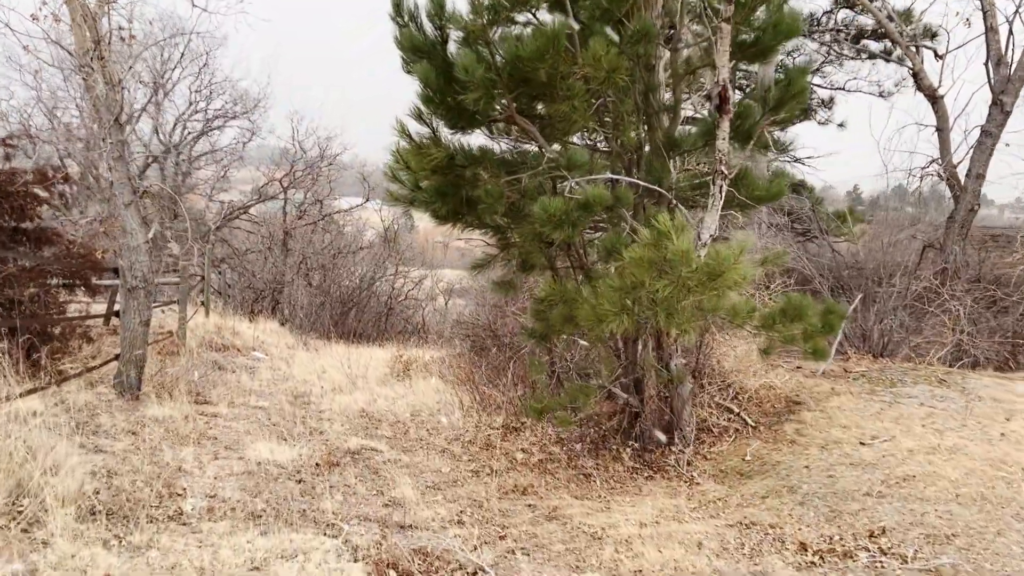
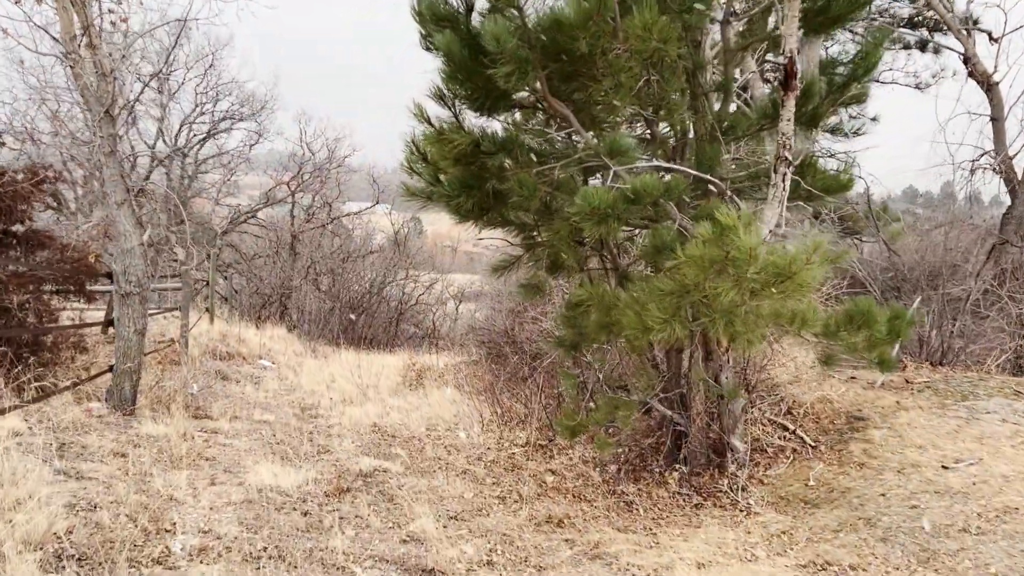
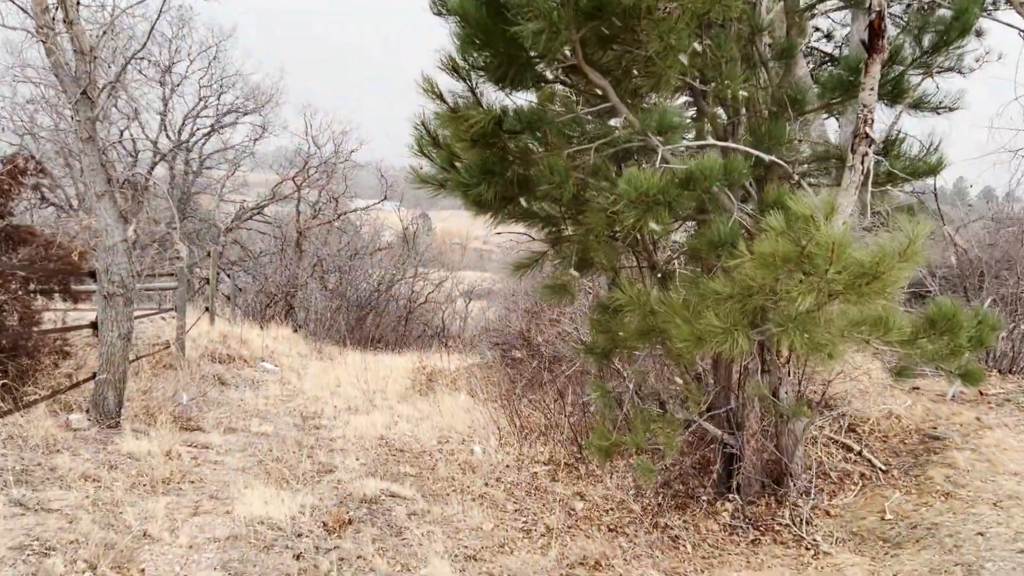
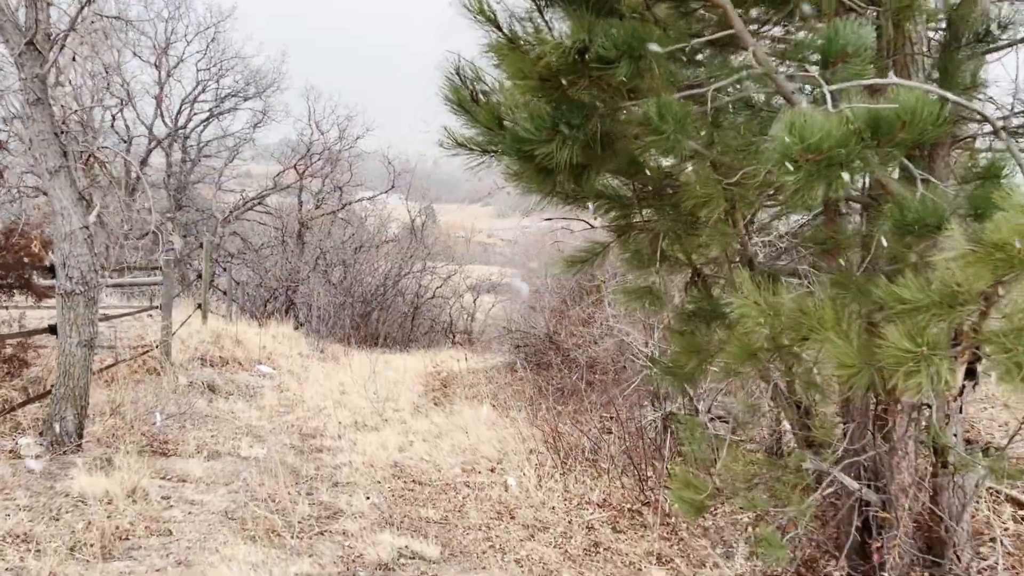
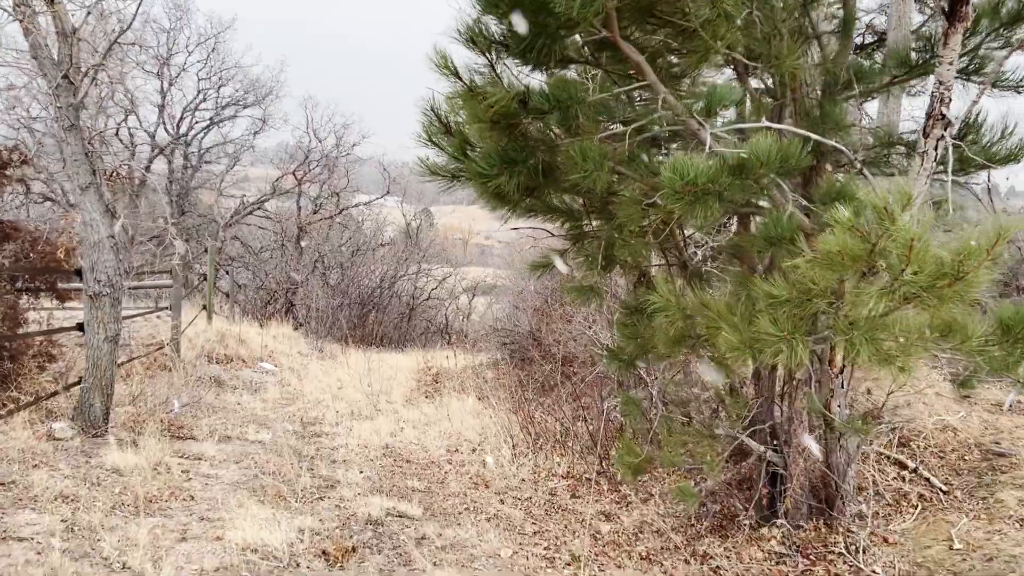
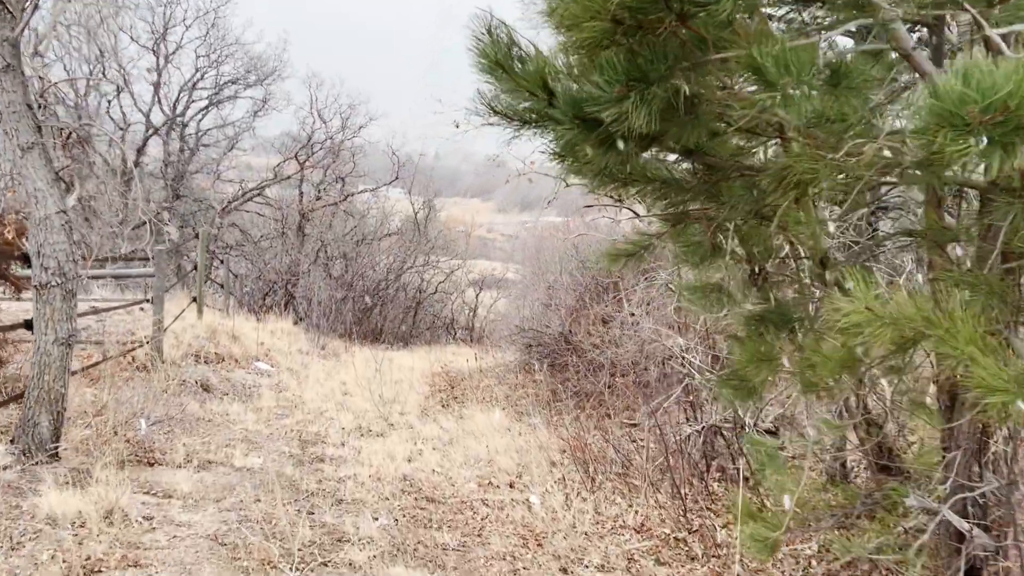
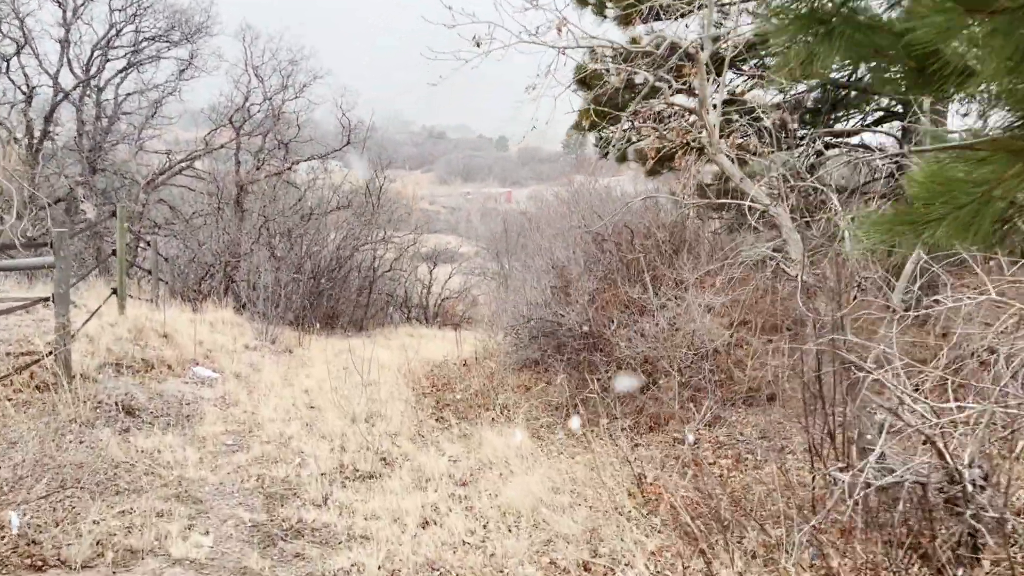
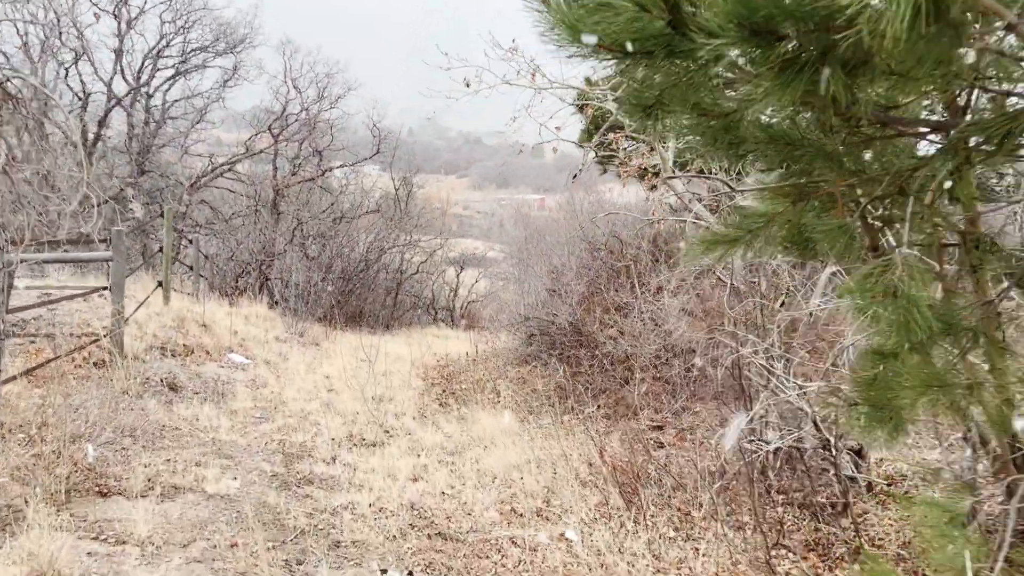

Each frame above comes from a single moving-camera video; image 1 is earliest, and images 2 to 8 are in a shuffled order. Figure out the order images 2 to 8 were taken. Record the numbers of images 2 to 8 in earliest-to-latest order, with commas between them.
2, 3, 5, 4, 6, 8, 7
